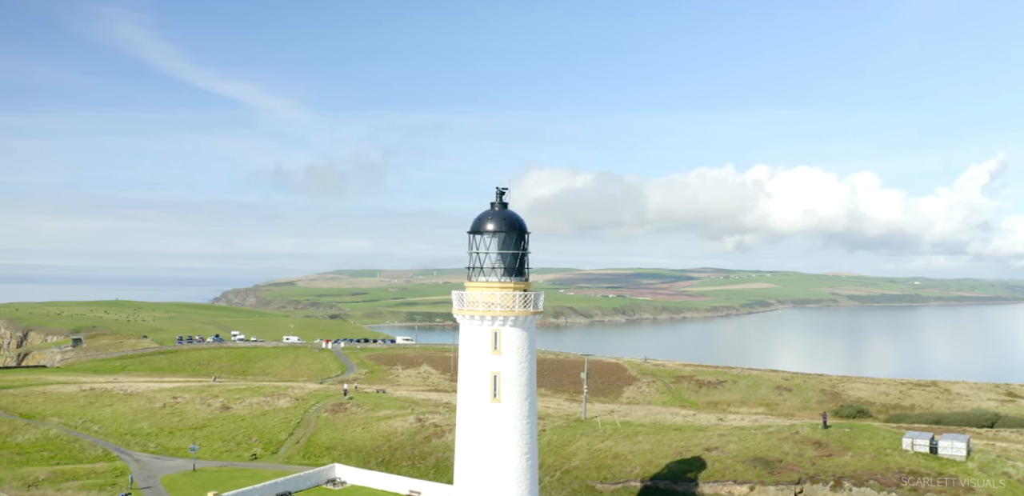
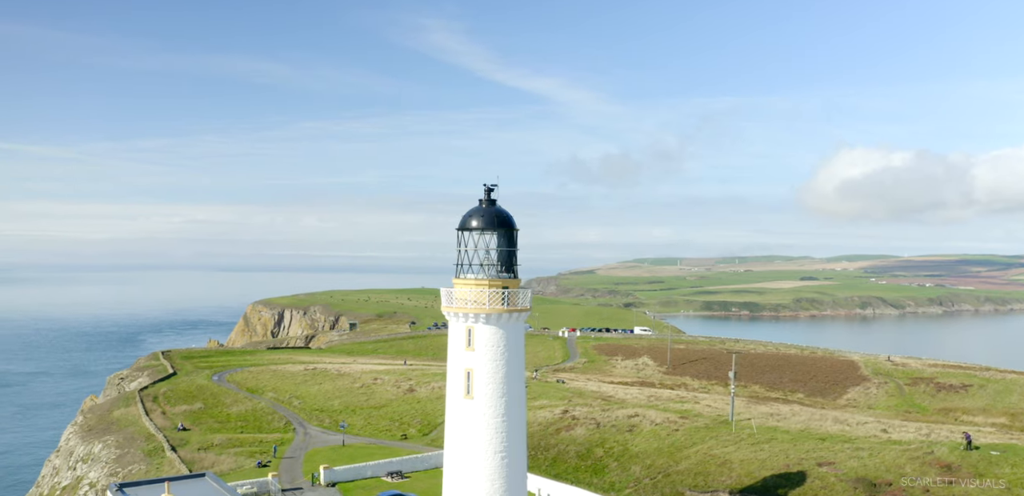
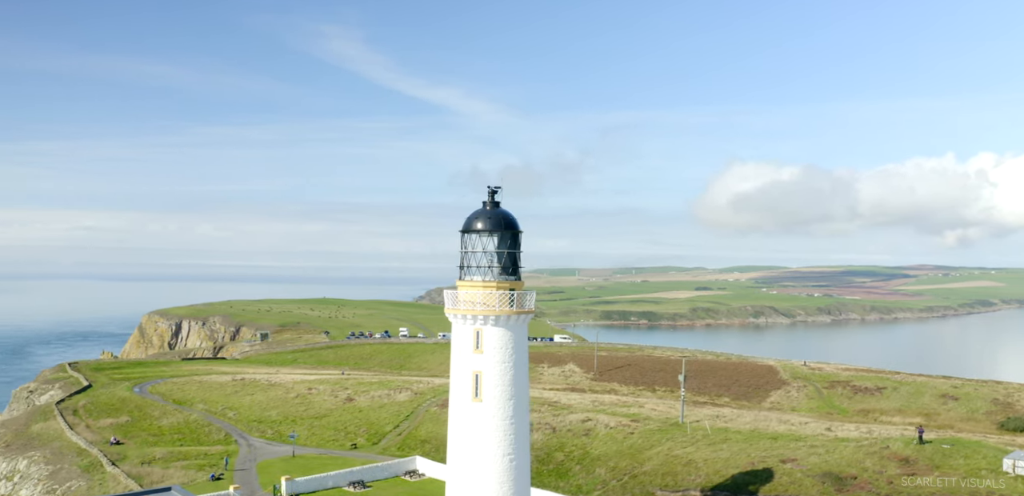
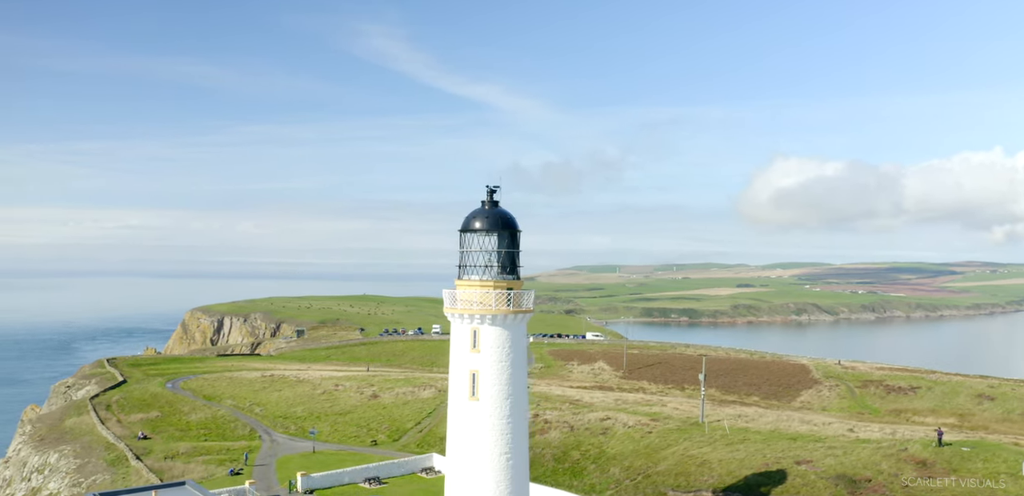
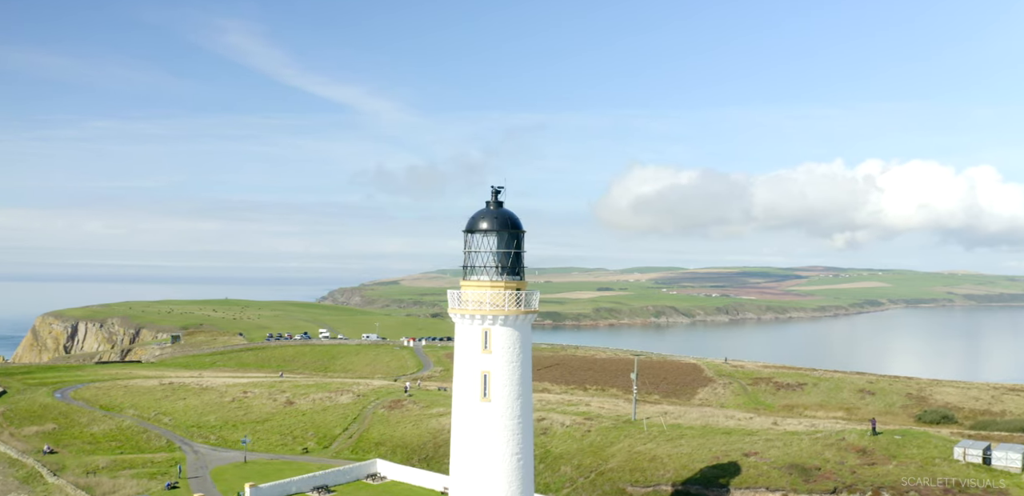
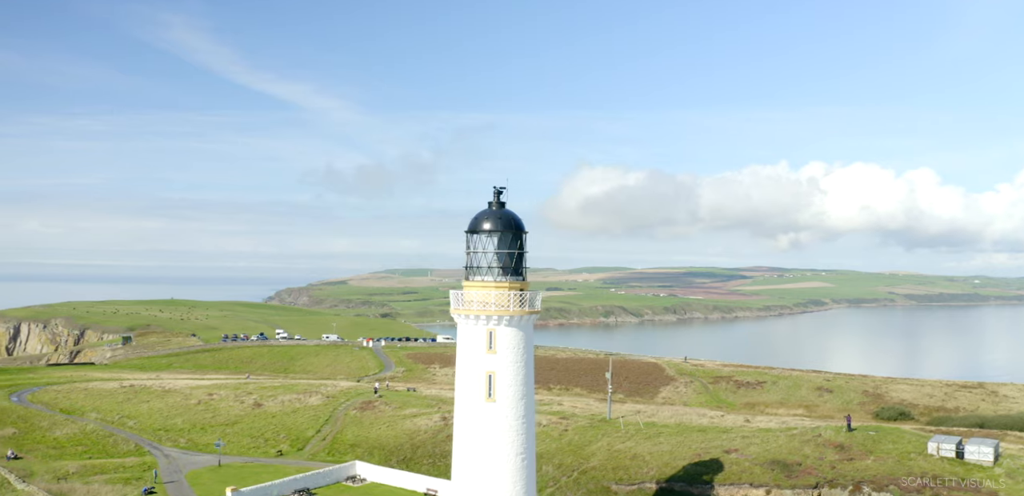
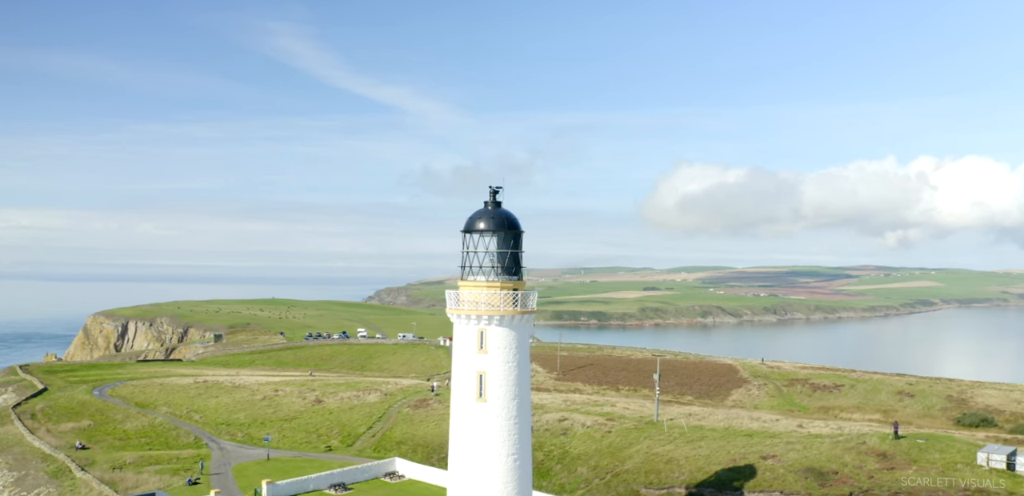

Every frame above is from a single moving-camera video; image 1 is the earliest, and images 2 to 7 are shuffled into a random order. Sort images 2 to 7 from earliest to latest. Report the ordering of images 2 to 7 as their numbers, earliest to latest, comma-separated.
6, 5, 7, 3, 4, 2
